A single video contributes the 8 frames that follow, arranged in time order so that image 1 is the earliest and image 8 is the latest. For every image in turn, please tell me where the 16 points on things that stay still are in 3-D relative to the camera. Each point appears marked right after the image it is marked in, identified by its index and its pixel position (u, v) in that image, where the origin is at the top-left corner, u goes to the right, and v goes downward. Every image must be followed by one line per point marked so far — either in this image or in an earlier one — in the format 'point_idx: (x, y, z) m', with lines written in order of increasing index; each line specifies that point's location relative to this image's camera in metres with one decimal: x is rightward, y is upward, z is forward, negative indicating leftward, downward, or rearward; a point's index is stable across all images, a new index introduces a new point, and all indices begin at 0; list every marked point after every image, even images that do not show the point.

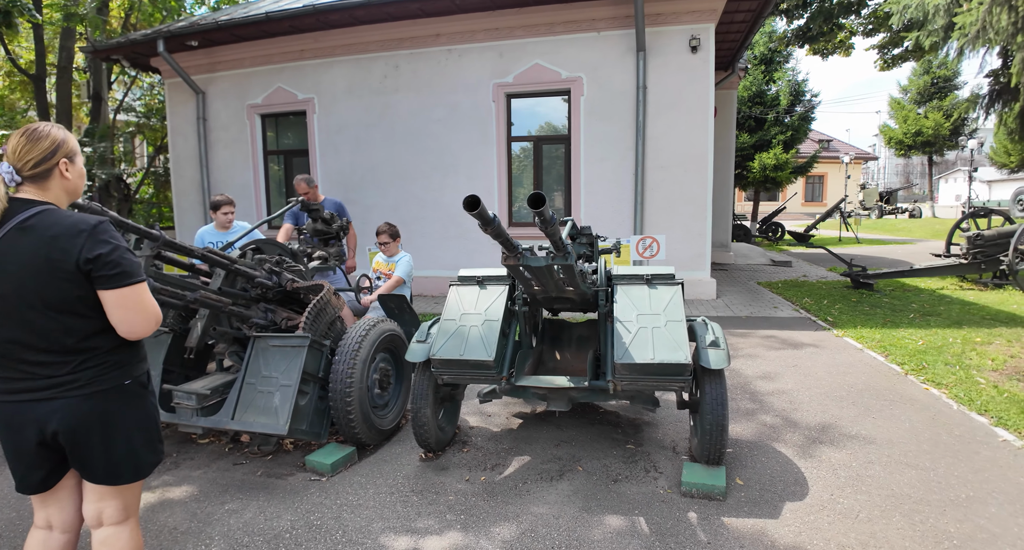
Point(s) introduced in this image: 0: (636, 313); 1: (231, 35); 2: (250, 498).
0: (+0.7, -0.2, +2.9) m
1: (-4.4, +3.8, +8.3) m
2: (-1.4, -1.2, +2.8) m
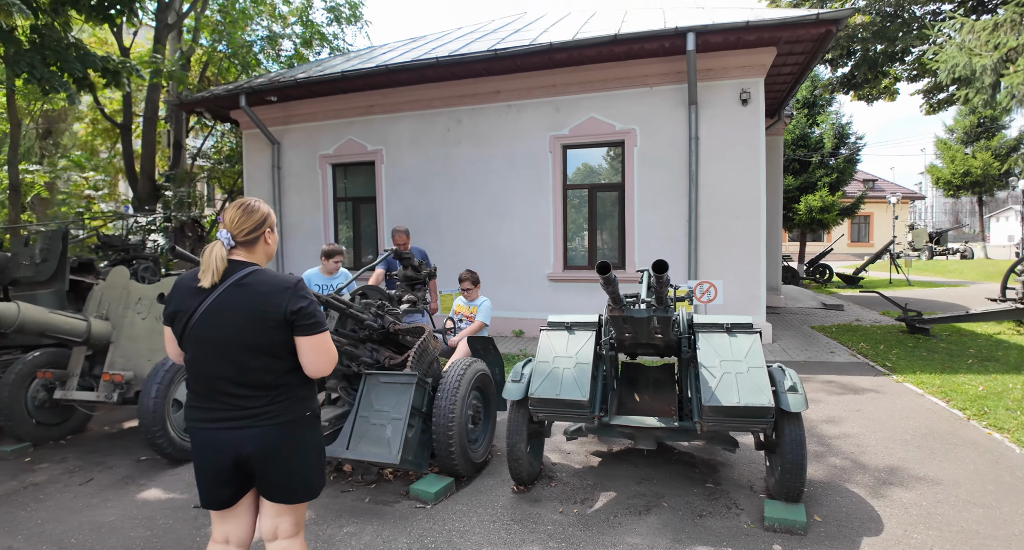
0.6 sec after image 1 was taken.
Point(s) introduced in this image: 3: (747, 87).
0: (+1.2, -0.5, +3.1) m
1: (-3.5, +3.2, +9.1) m
2: (-0.9, -1.5, +3.1) m
3: (+3.3, +2.6, +7.4) m
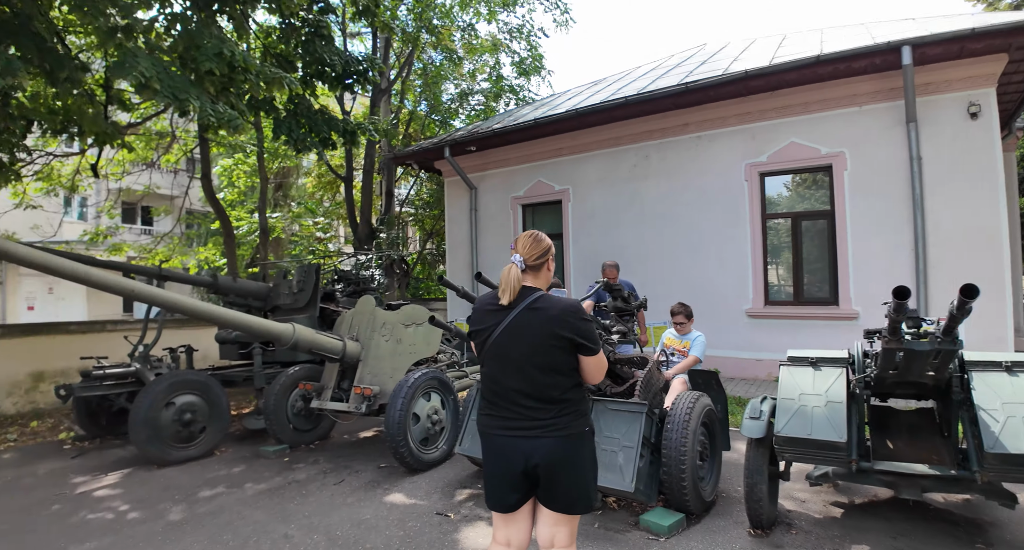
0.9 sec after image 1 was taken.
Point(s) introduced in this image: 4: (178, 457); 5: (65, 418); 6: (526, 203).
0: (+2.6, -0.7, +2.7) m
1: (-0.2, +2.6, +10.0) m
2: (+0.5, -1.6, +3.2) m
3: (+5.8, +2.2, +6.3) m
4: (-3.1, -1.7, +4.8) m
5: (-5.8, -1.8, +6.7) m
6: (+0.3, +1.4, +10.3) m
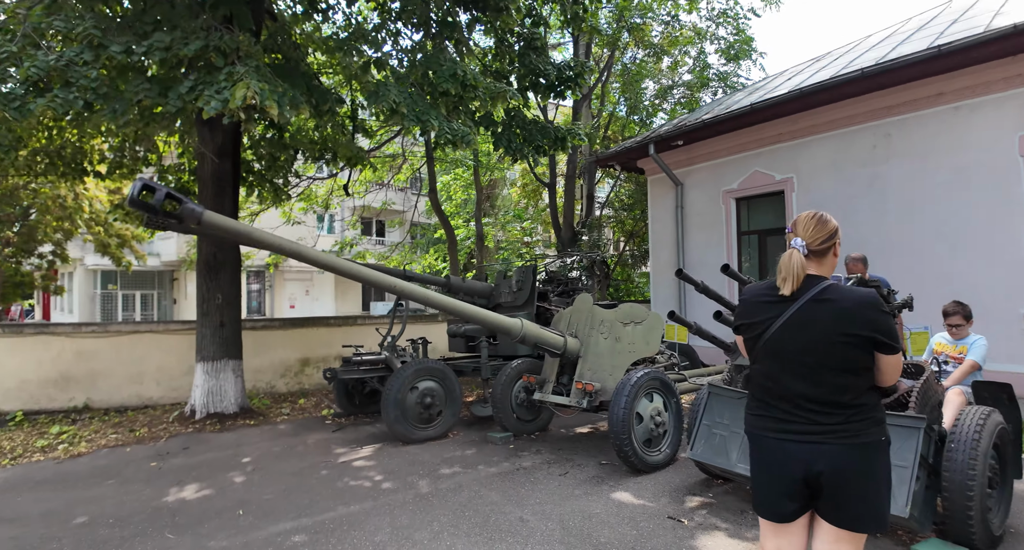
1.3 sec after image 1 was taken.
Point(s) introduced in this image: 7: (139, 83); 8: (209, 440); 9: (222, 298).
0: (+3.6, -0.6, +1.5) m
1: (+3.6, +2.6, +9.3) m
2: (+1.9, -1.6, +2.7) m
3: (+7.9, +2.2, +3.9) m
4: (-0.9, -1.7, +5.5) m
5: (-2.9, -1.8, +8.2) m
6: (+4.1, +1.4, +9.5) m
7: (-3.1, +1.6, +4.3) m
8: (-3.3, -1.8, +5.7) m
9: (-3.6, -0.3, +6.6) m
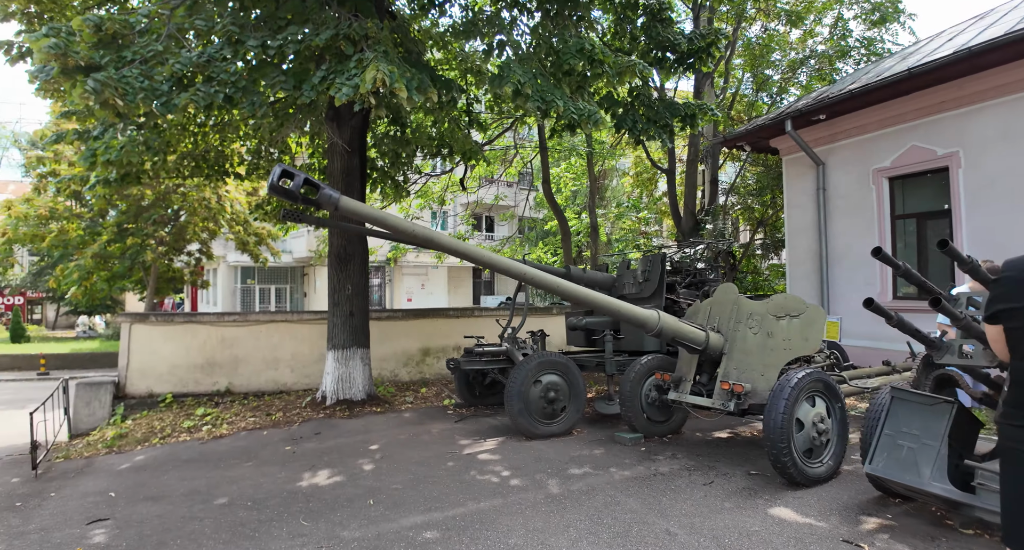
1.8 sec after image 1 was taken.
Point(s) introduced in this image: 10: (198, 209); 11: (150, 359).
0: (+4.0, -0.5, +0.4) m
1: (+5.5, +2.7, +8.1) m
2: (+2.6, -1.5, +2.0) m
3: (+8.7, +2.4, +1.9) m
4: (+0.3, -1.5, +5.2) m
5: (-1.0, -1.7, +8.2) m
6: (+6.0, +1.6, +8.2) m
7: (-2.0, +1.7, +4.5) m
8: (-1.9, -1.7, +5.9) m
9: (-2.1, -0.2, +6.8) m
10: (-7.8, +1.6, +13.1) m
11: (-5.0, -1.2, +7.3) m
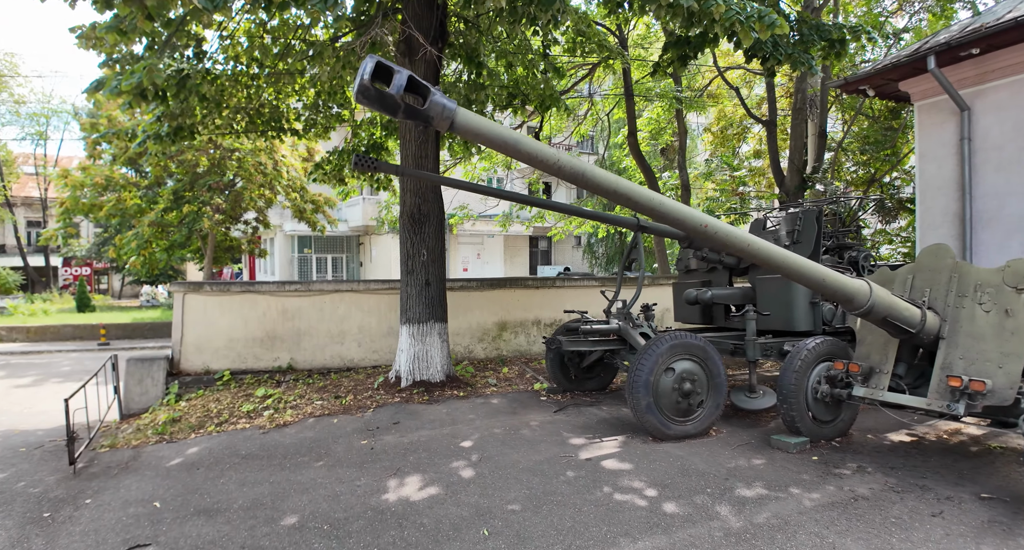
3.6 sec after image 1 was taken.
0: (+4.6, -0.4, -0.9) m
1: (+6.6, +3.2, +6.4) m
2: (+3.3, -1.3, +0.7) m
3: (+9.3, +2.5, 0.0) m
4: (+1.3, -1.2, +4.1) m
5: (+0.2, -1.2, +7.3) m
6: (+7.2, +2.0, +6.5) m
7: (-1.1, +2.0, +3.4) m
8: (-0.9, -1.3, +5.0) m
9: (-1.0, +0.2, +5.9) m
10: (-6.1, +2.4, +12.5) m
11: (-3.8, -0.7, +6.7) m
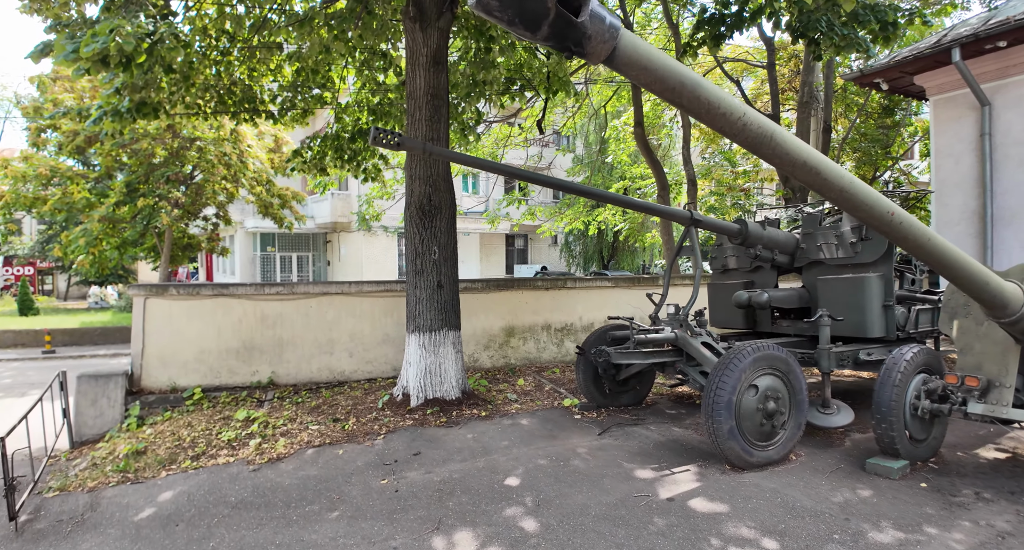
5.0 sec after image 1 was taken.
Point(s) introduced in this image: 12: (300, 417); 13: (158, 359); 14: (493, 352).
0: (+5.3, -0.4, -1.3) m
1: (+6.8, +3.2, +6.2) m
2: (+3.9, -1.3, +0.3) m
3: (+10.0, +2.5, -0.1) m
4: (+1.7, -1.2, +3.5) m
5: (+0.3, -1.2, +6.6) m
6: (+7.4, +2.0, +6.3) m
7: (-0.7, +2.0, +2.7) m
8: (-0.6, -1.3, +4.2) m
9: (-0.7, +0.2, +5.1) m
10: (-6.4, +2.4, +11.4) m
11: (-3.6, -0.7, +5.7) m
12: (-2.0, -1.3, +4.9) m
13: (-3.8, -0.9, +5.6) m
14: (-0.2, -1.0, +6.8) m
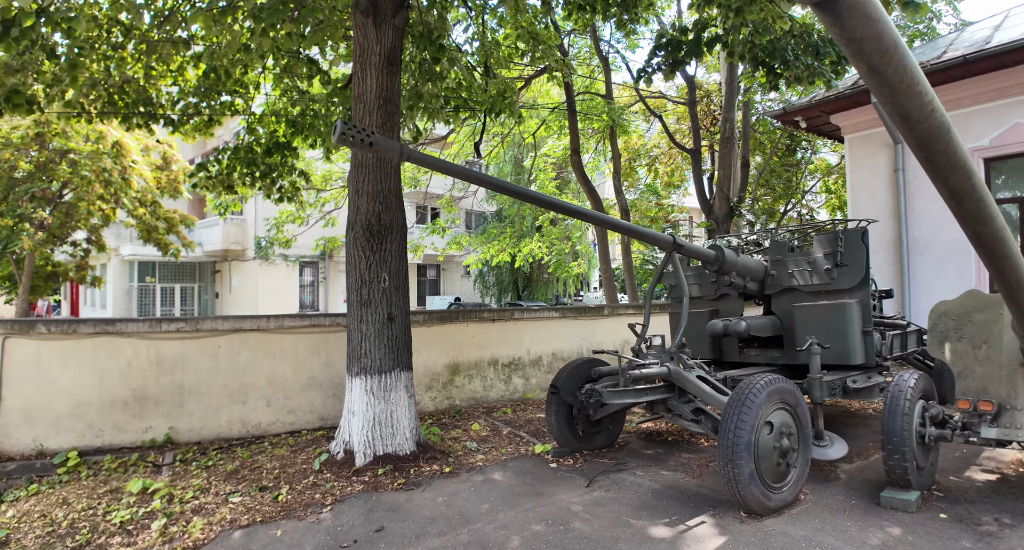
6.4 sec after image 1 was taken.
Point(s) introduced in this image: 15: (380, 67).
0: (+6.1, -0.3, -0.8) m
1: (+6.2, +2.9, +7.0) m
2: (+4.4, -1.3, +0.4) m
3: (+10.4, +2.6, +1.4) m
4: (+1.6, -1.4, +3.2) m
5: (-0.2, -1.6, +6.0) m
6: (+6.7, +1.7, +7.2) m
7: (-0.6, +1.8, +2.1) m
8: (-0.7, -1.5, +3.5) m
9: (-1.0, 0.0, +4.4) m
10: (-7.7, +1.7, +9.6) m
11: (-4.0, -1.0, +4.4) m
12: (-2.2, -1.6, +3.9) m
13: (-4.1, -1.2, +4.3) m
14: (-0.9, -1.4, +6.1) m
15: (-1.1, +1.7, +4.2) m
